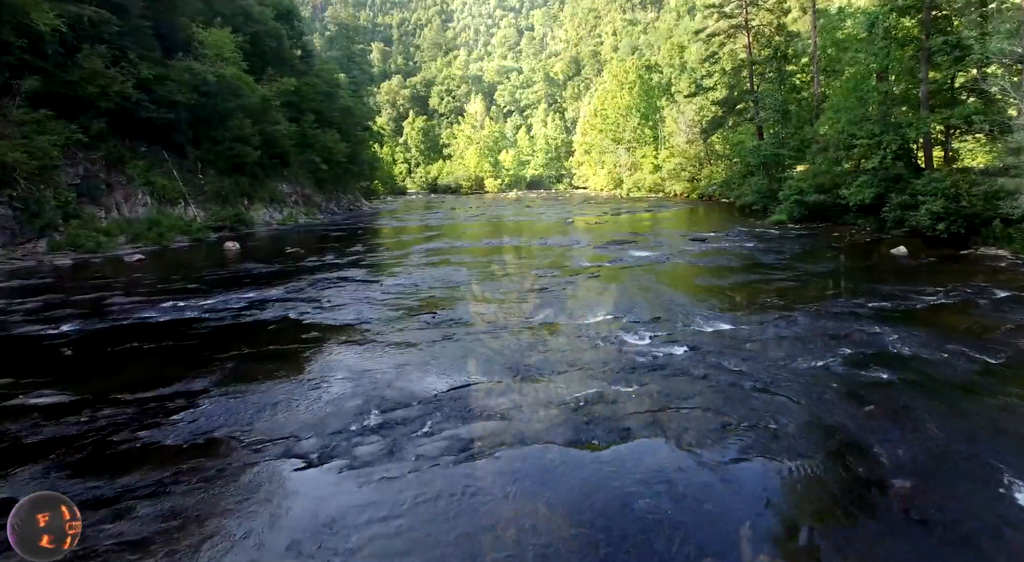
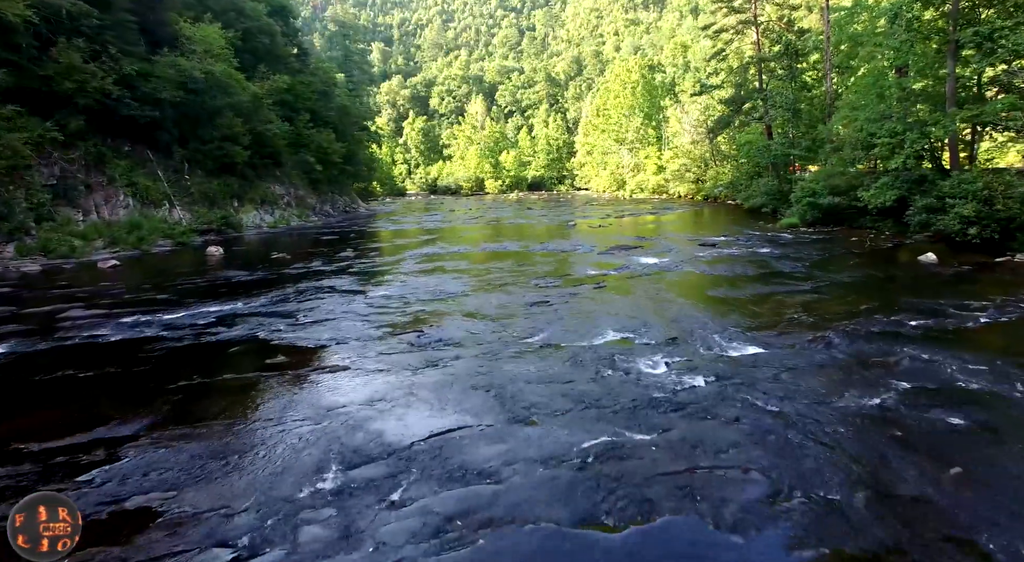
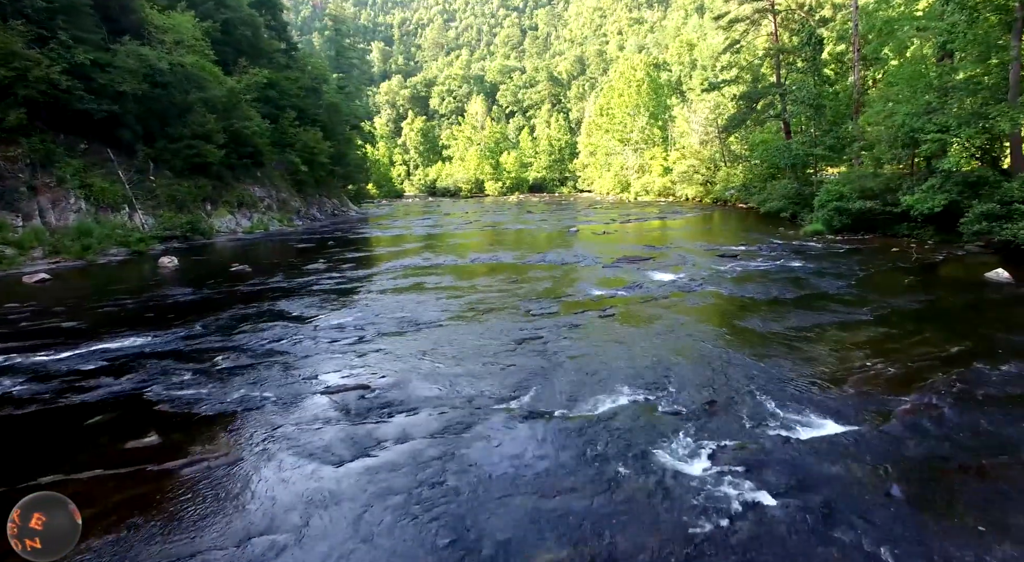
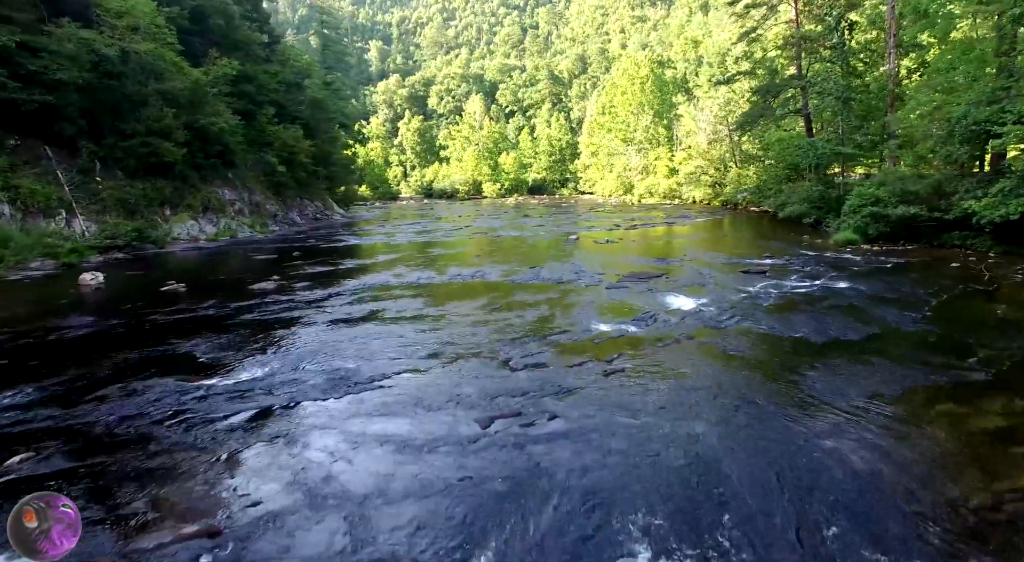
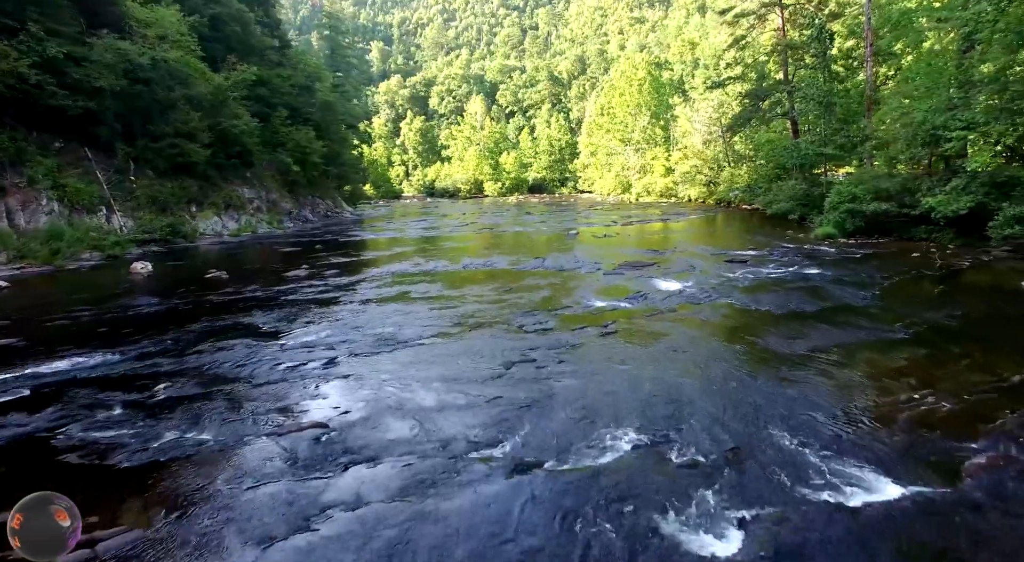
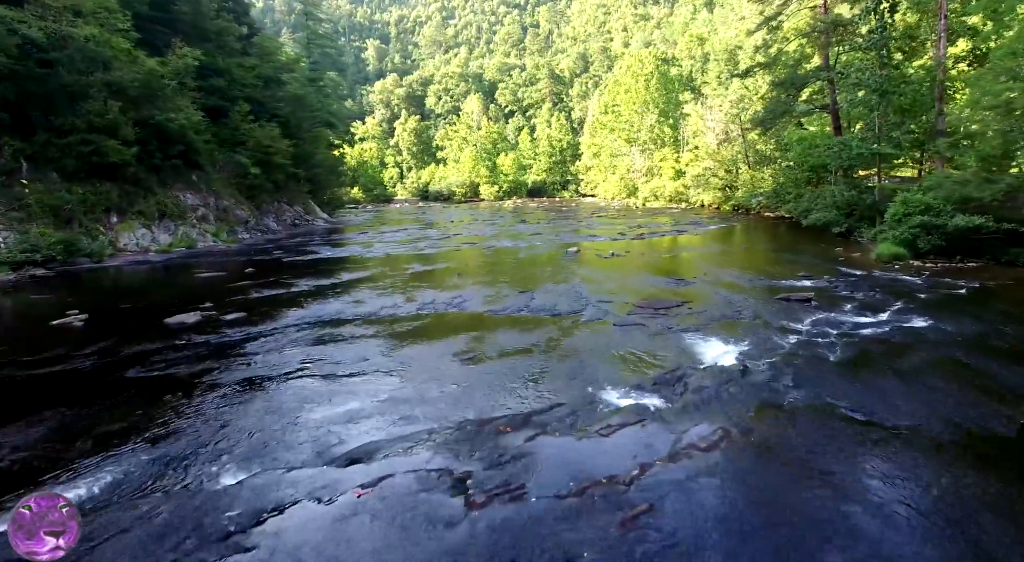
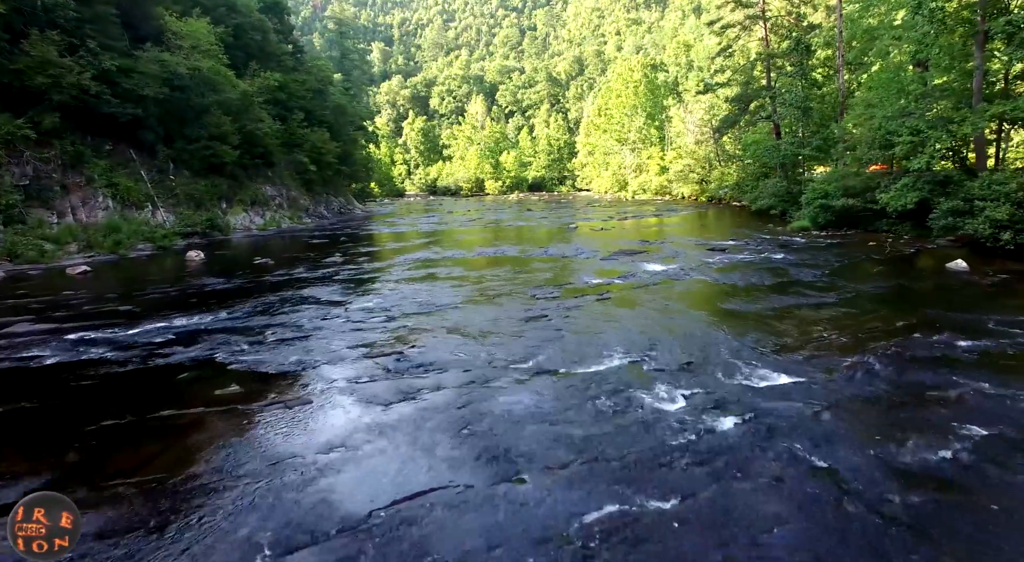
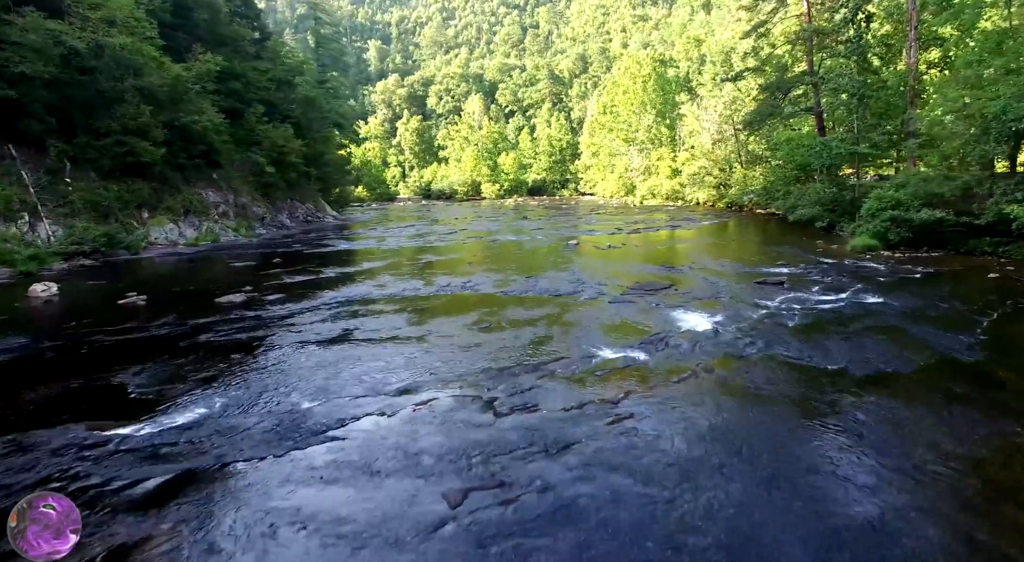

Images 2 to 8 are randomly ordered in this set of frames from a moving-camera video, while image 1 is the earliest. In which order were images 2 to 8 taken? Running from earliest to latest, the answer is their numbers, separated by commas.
2, 7, 3, 5, 4, 8, 6
